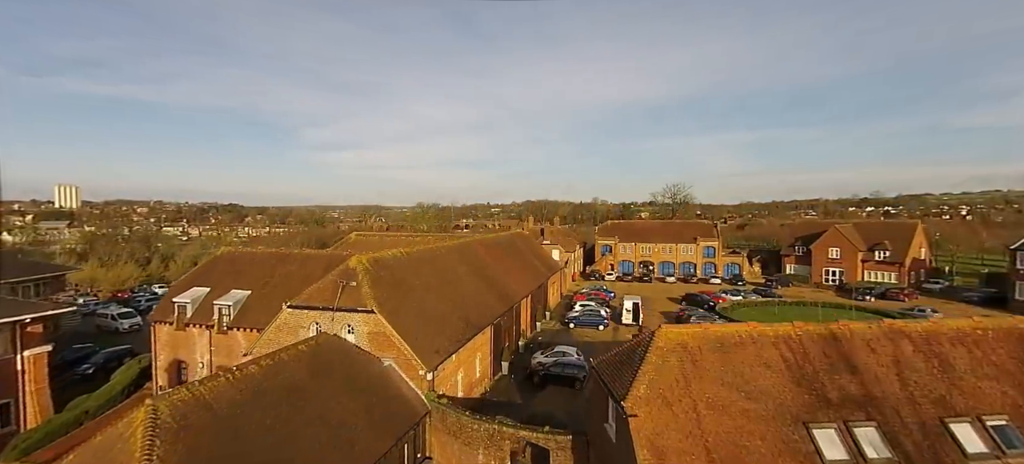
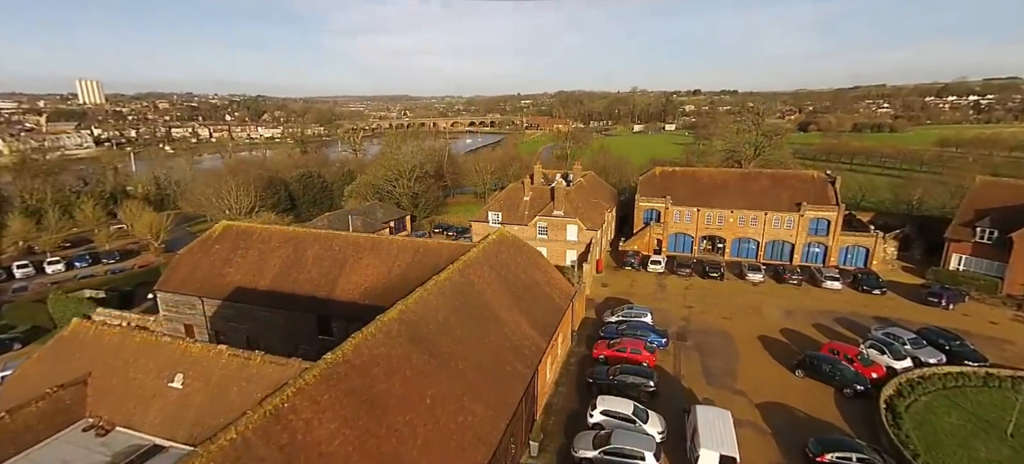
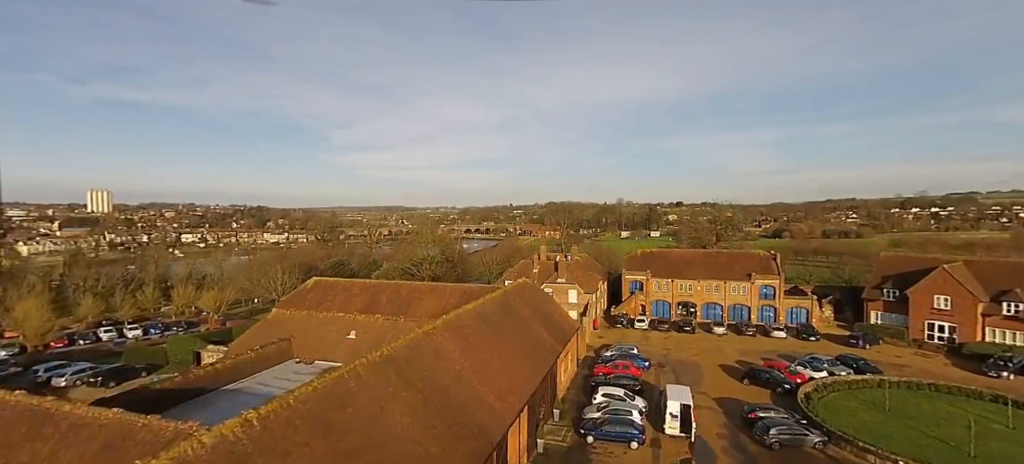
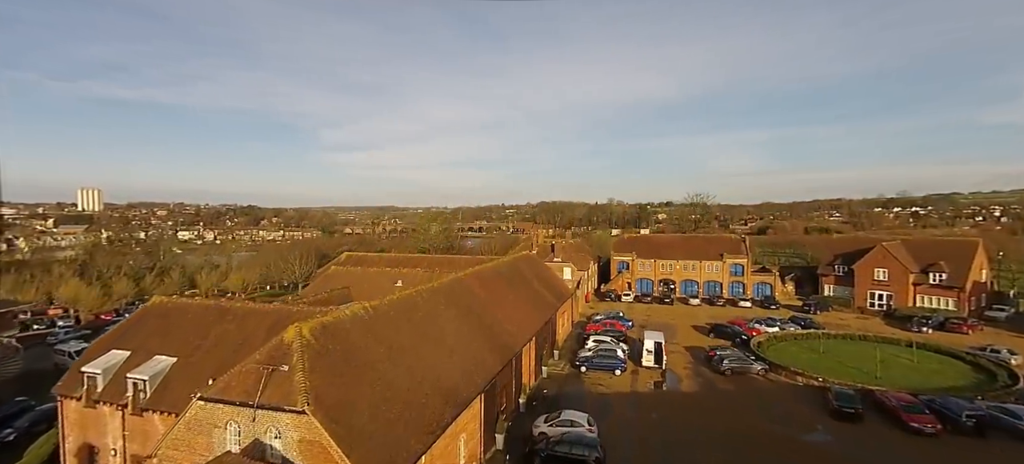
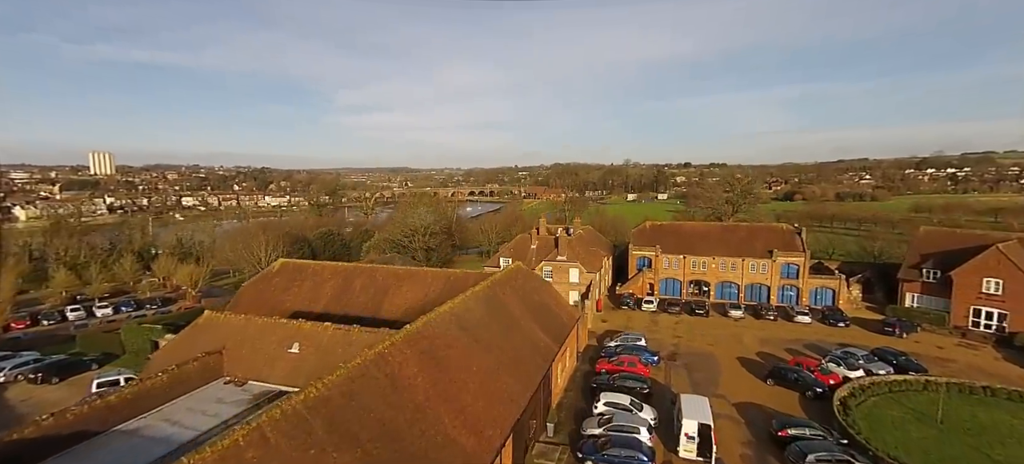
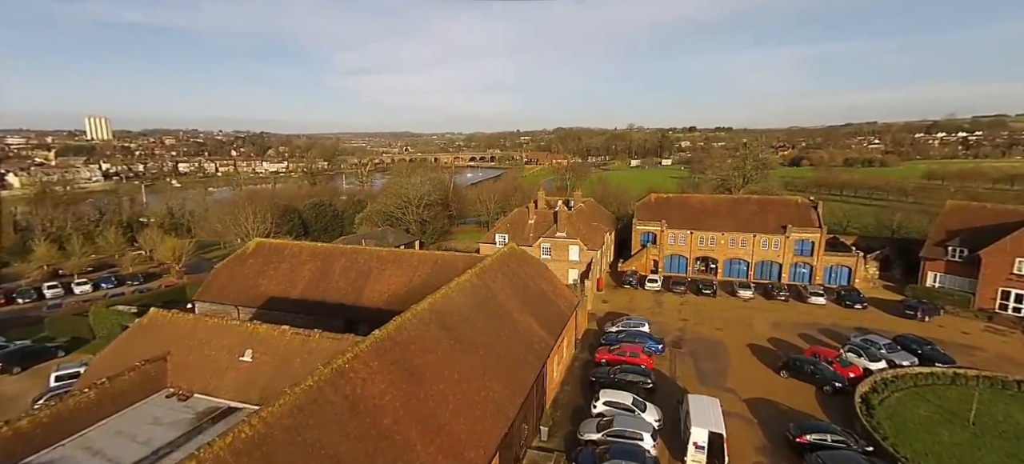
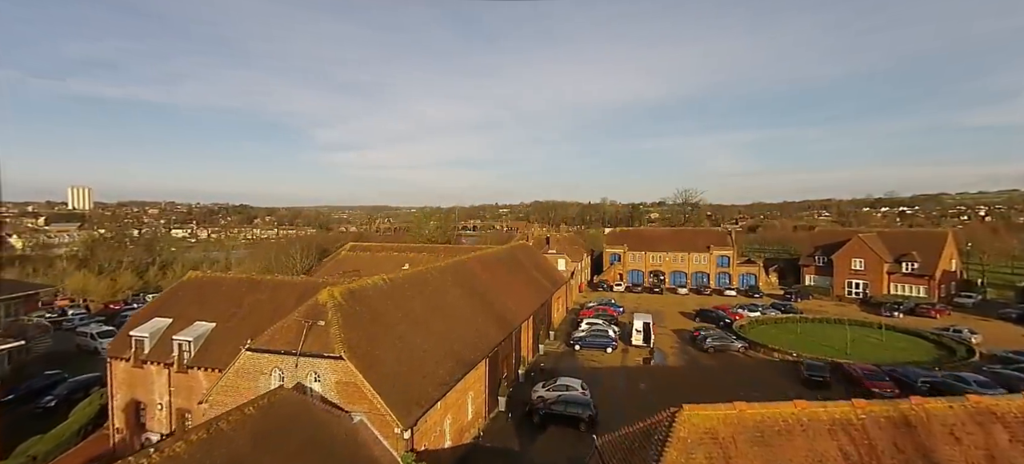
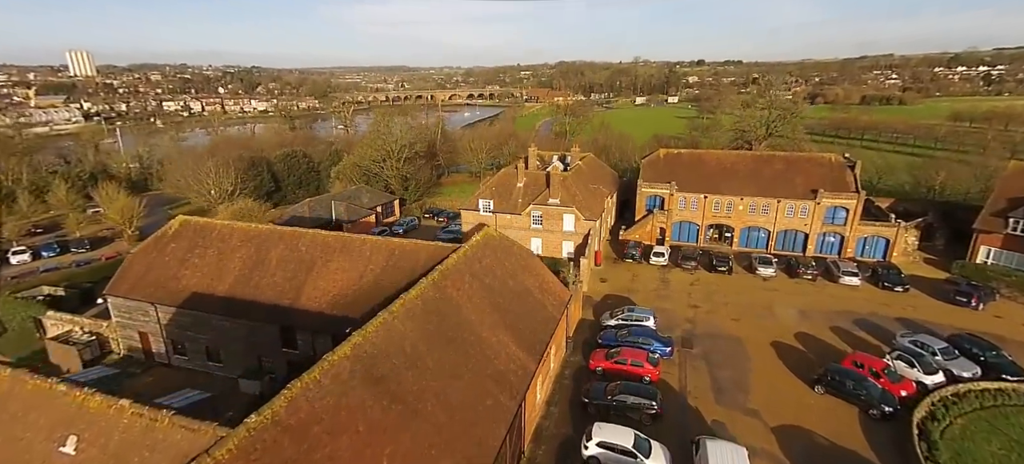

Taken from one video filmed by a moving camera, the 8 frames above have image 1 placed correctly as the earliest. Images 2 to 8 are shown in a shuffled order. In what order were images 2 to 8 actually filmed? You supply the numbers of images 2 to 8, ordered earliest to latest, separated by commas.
7, 4, 3, 5, 6, 2, 8
